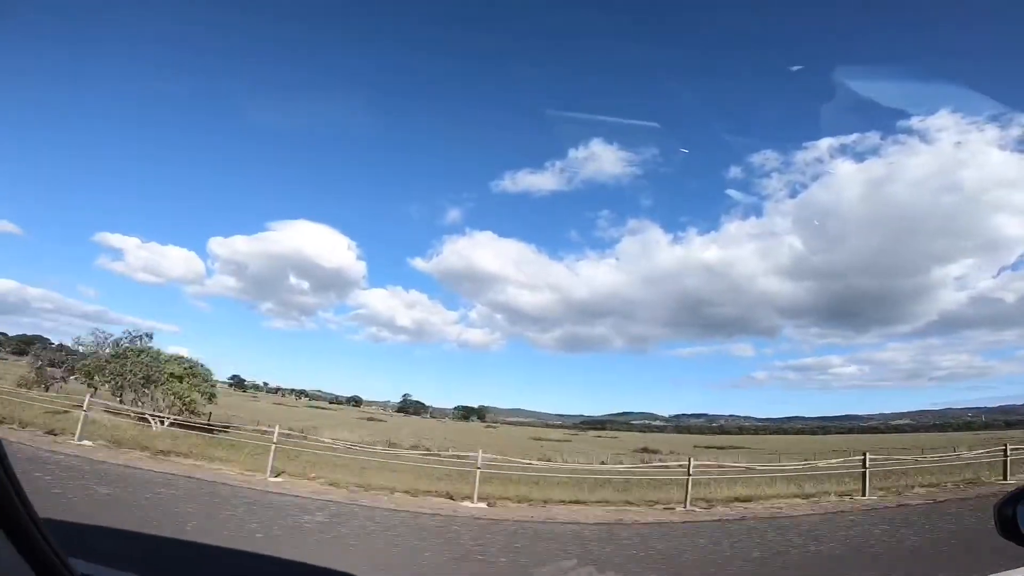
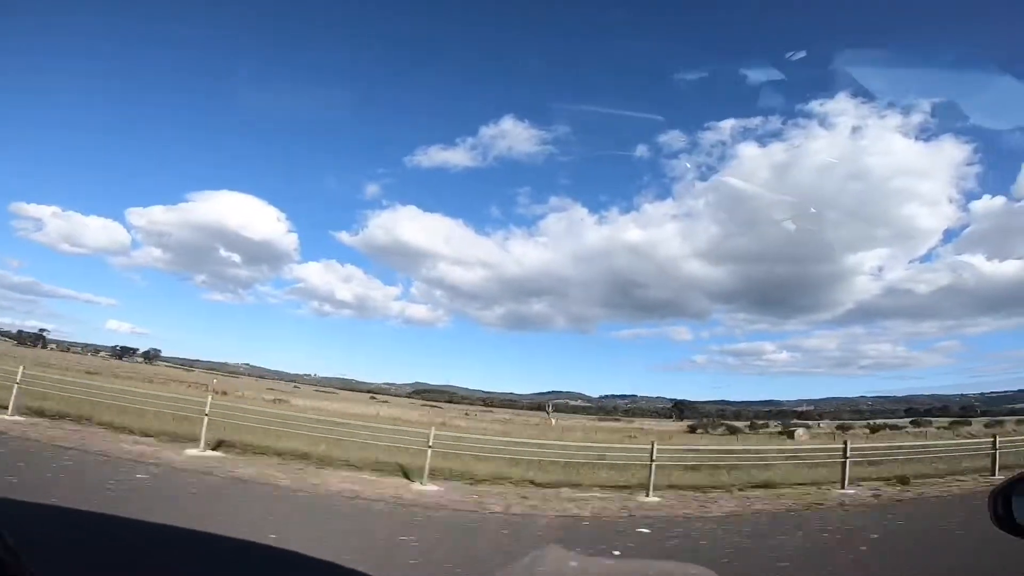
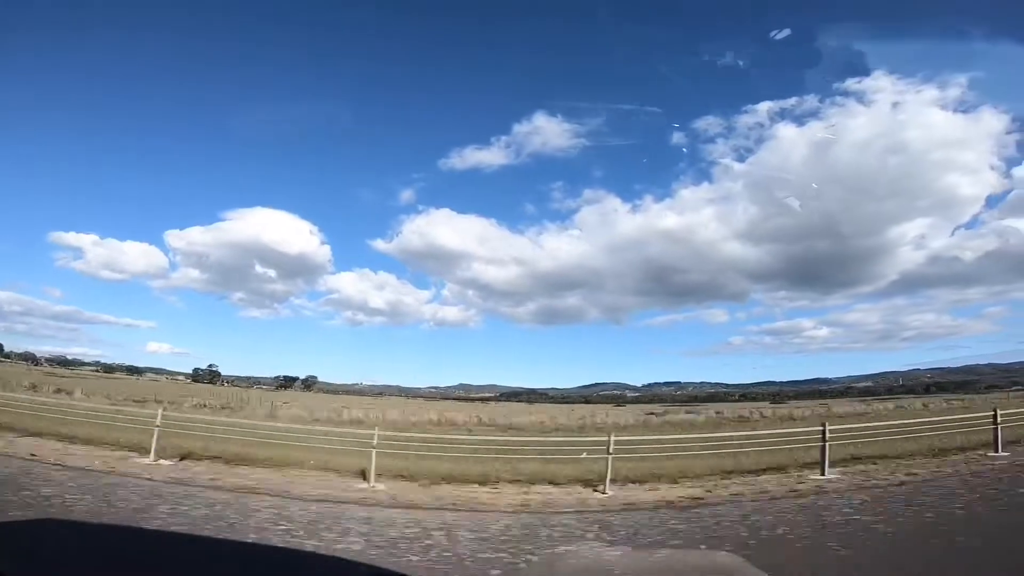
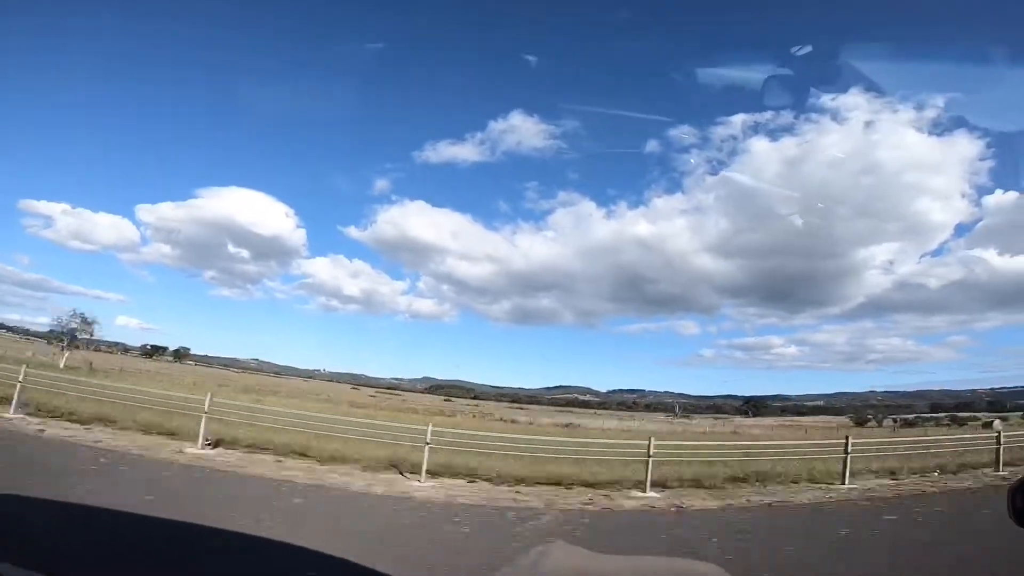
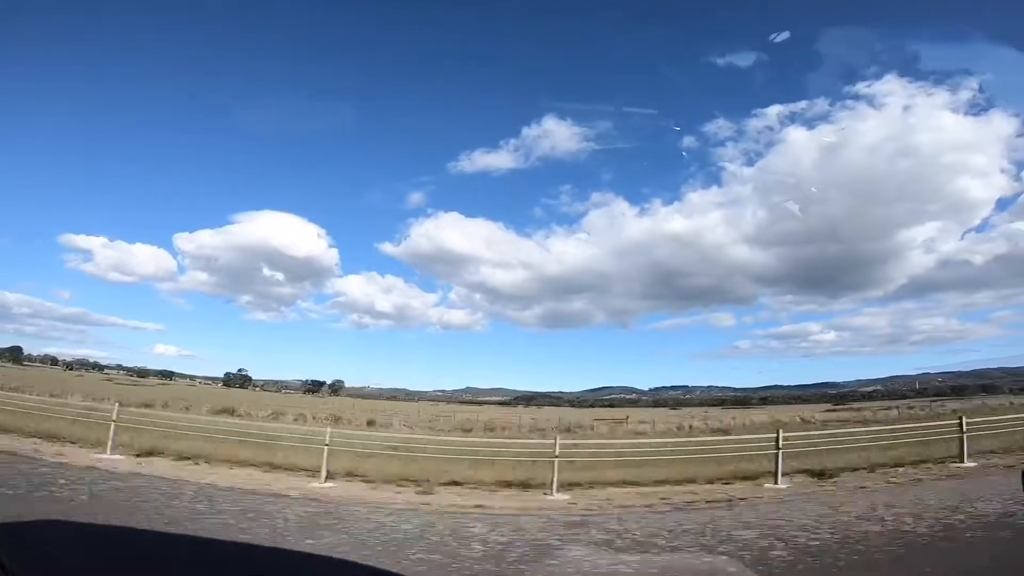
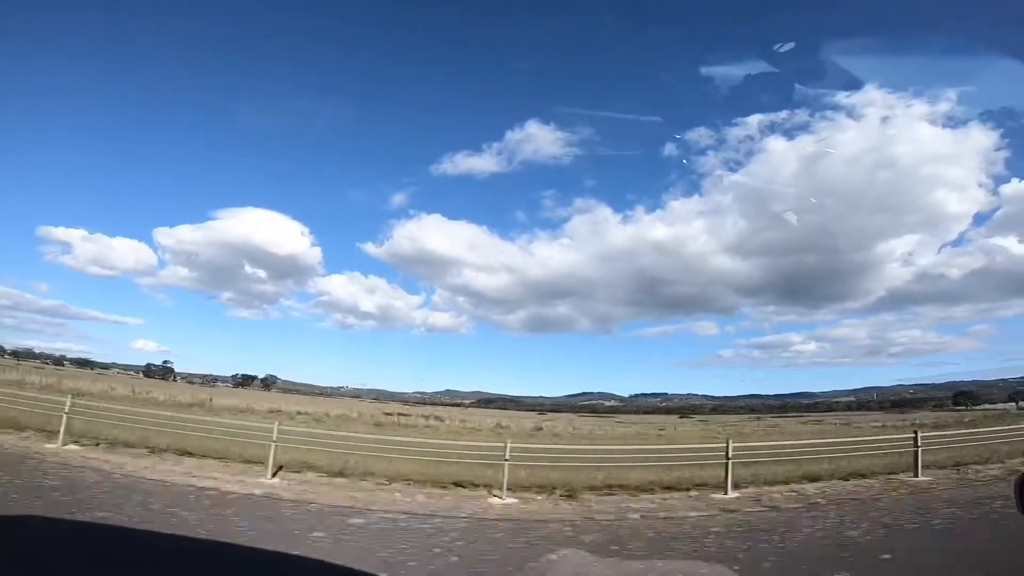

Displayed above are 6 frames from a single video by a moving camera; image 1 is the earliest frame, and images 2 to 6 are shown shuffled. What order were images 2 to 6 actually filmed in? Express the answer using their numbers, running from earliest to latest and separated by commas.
5, 3, 6, 4, 2
